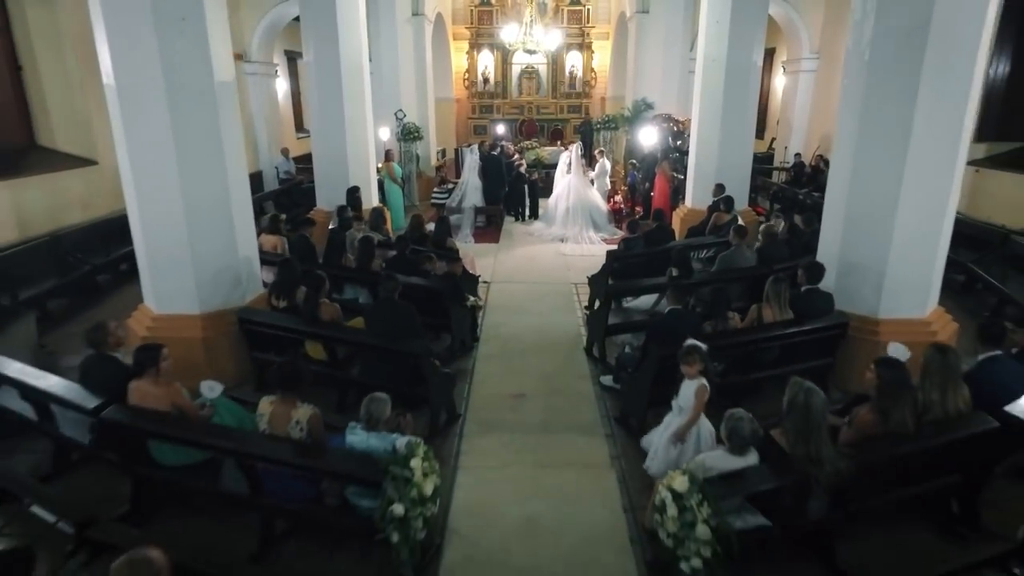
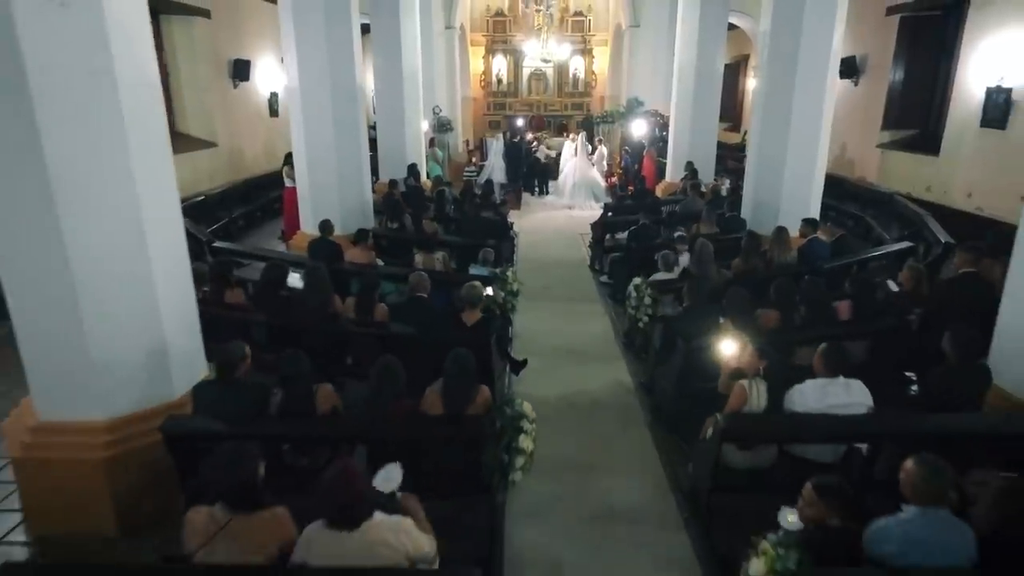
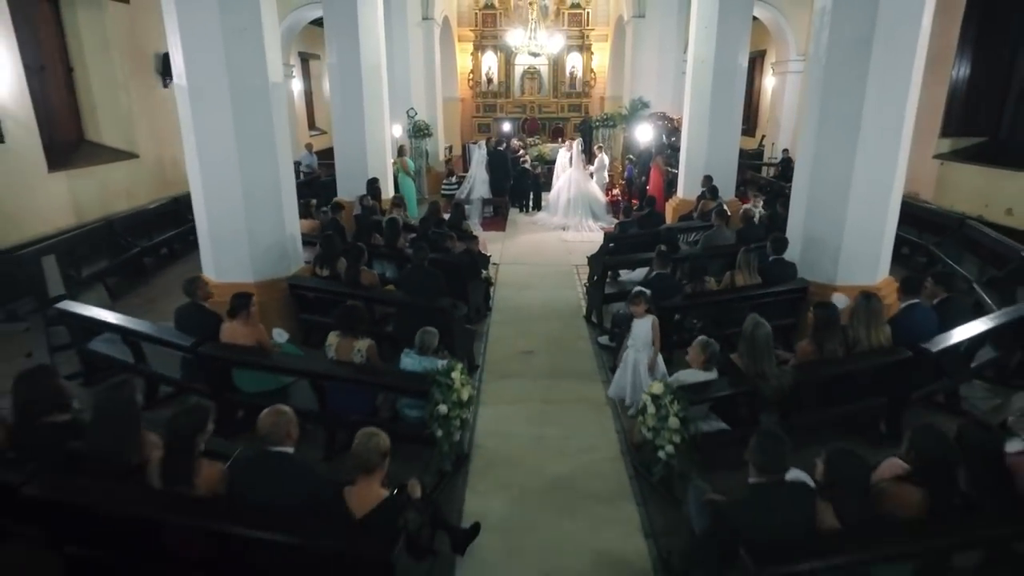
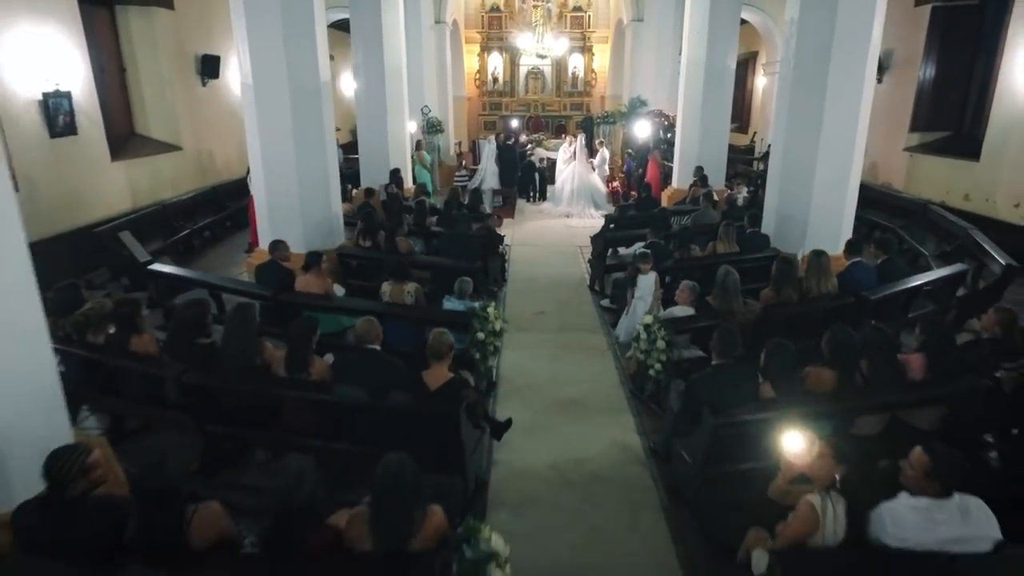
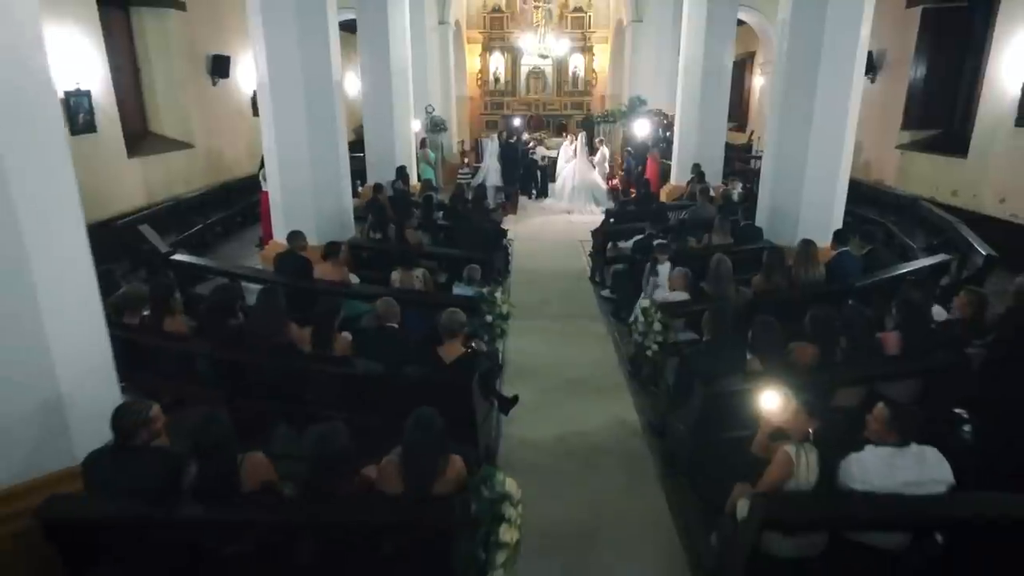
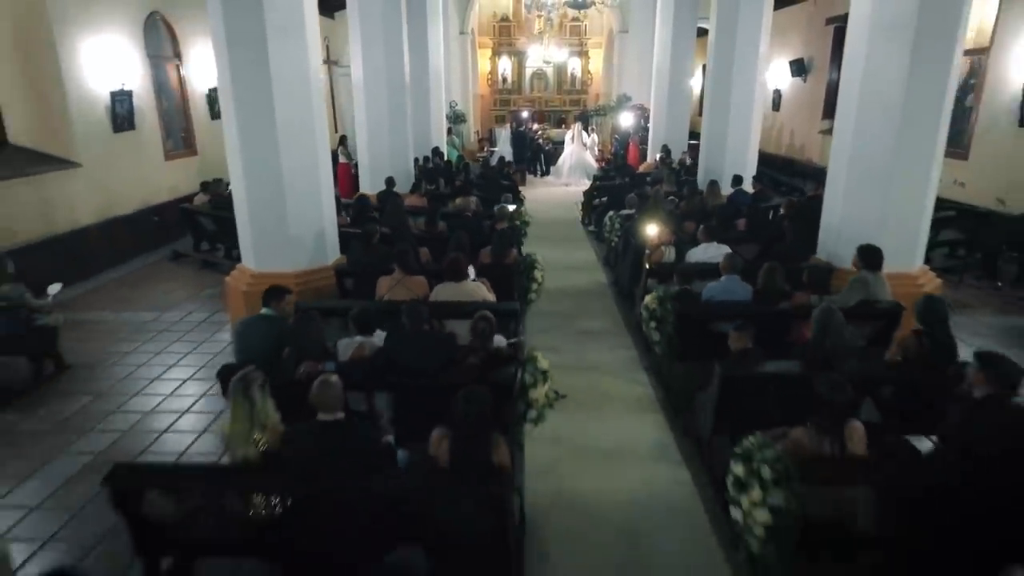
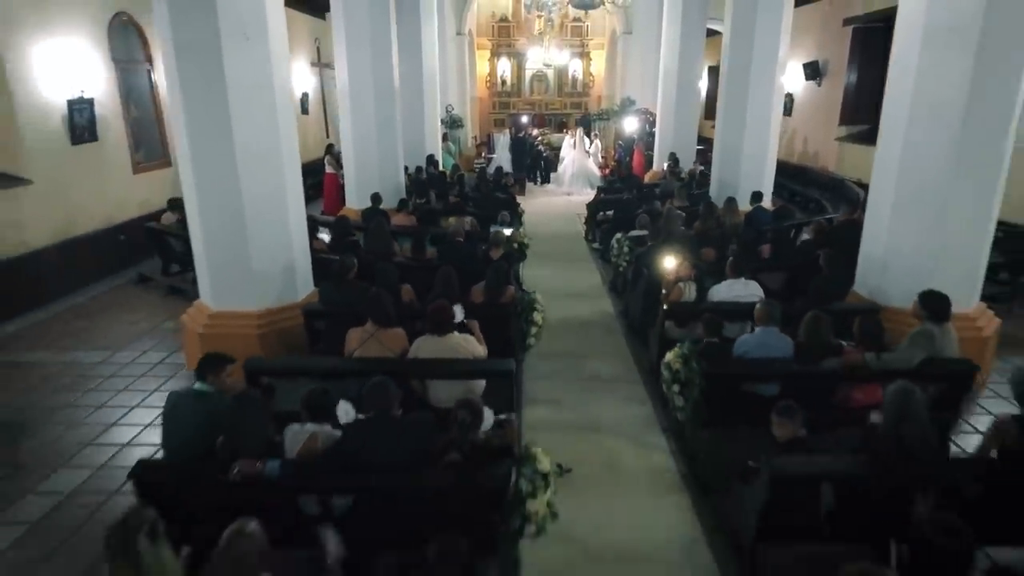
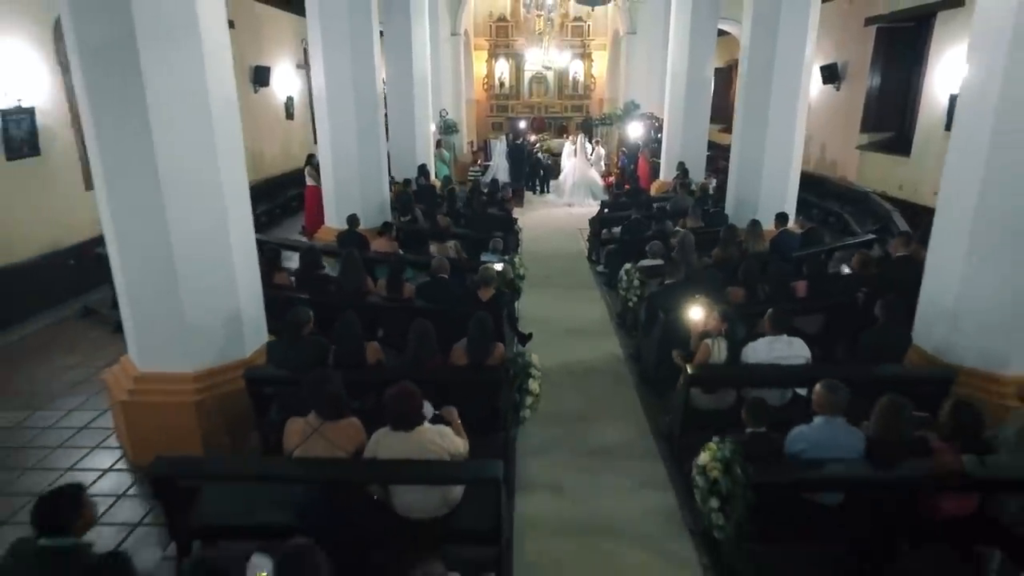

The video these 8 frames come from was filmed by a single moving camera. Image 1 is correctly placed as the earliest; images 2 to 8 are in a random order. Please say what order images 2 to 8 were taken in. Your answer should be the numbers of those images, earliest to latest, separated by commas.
3, 4, 5, 2, 8, 7, 6
